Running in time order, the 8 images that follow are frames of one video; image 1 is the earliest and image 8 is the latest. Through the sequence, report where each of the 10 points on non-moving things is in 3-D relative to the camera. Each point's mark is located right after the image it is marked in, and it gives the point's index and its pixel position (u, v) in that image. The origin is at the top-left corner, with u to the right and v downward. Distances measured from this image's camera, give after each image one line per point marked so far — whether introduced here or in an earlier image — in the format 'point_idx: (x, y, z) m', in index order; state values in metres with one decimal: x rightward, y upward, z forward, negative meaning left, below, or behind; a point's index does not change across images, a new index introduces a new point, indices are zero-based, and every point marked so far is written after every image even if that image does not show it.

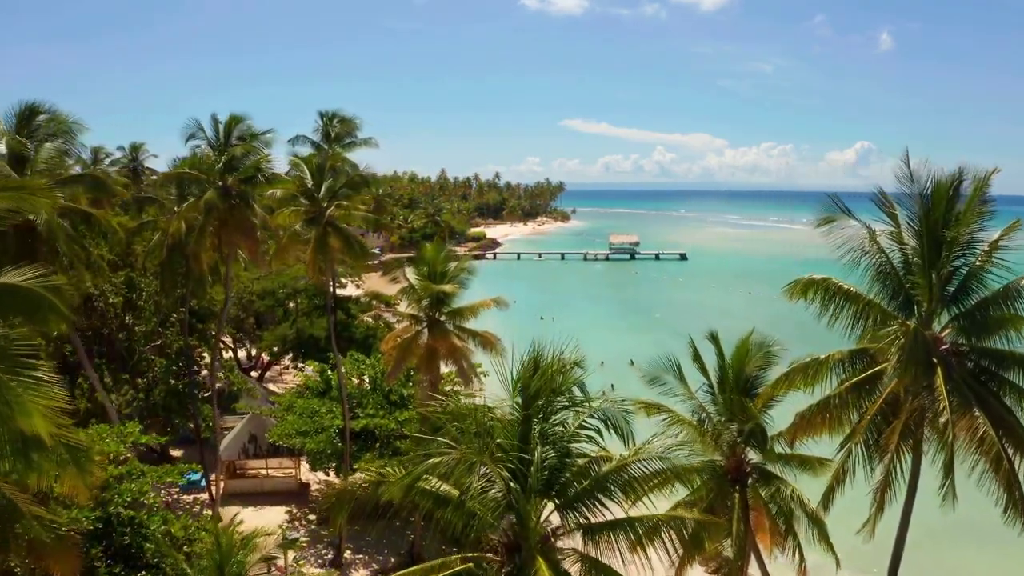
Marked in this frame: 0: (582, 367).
0: (+0.8, -0.9, +7.4) m
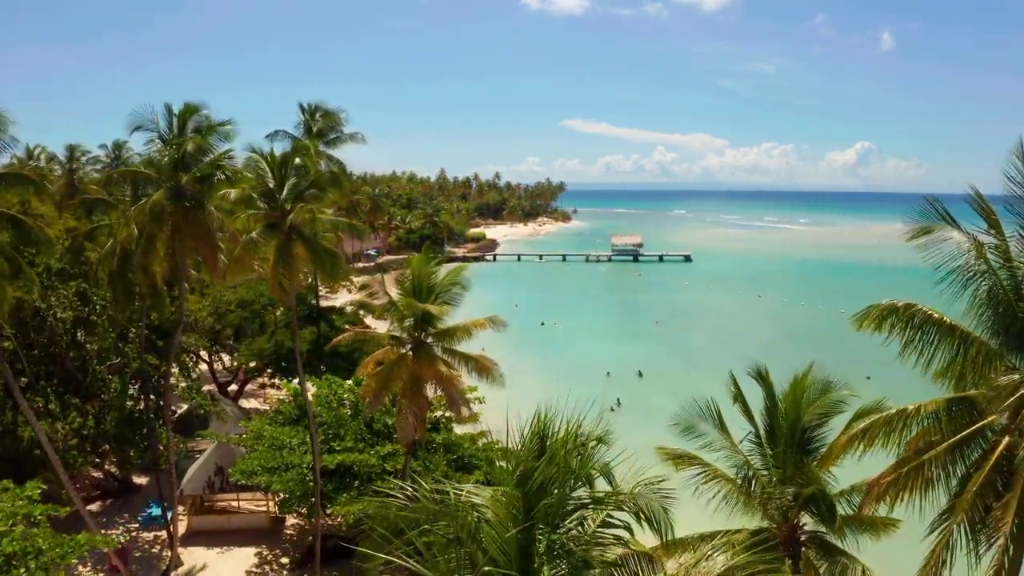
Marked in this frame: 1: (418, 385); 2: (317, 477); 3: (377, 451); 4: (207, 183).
0: (+0.7, -1.2, +5.2) m
1: (-1.8, -1.9, +13.0) m
2: (-4.1, -4.0, +14.1) m
3: (-3.0, -3.6, +14.9) m
4: (-6.3, +2.2, +13.9) m
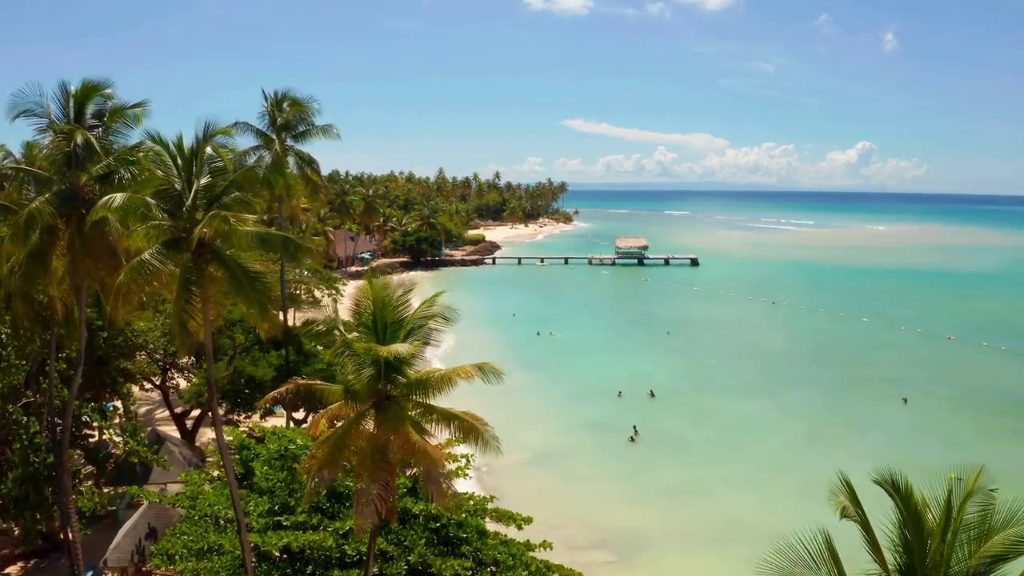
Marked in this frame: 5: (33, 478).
0: (+0.7, -1.7, +2.0) m
1: (-1.8, -2.4, +9.7) m
2: (-4.1, -4.5, +10.8) m
3: (-3.1, -4.1, +11.6) m
4: (-6.4, +1.7, +10.6) m
5: (-10.2, -4.0, +14.5) m
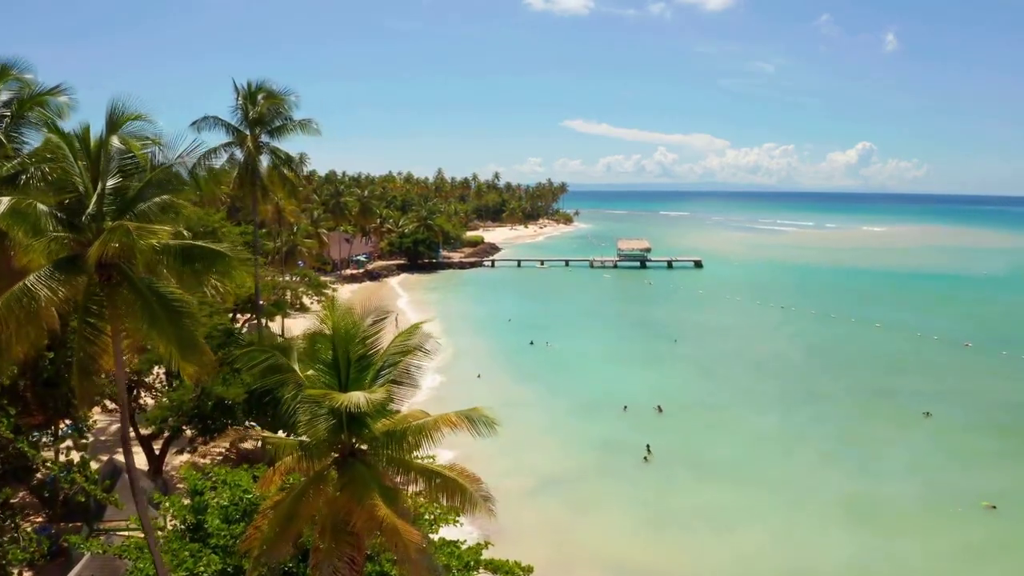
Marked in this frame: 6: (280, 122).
0: (+0.6, -2.1, +0.1) m
1: (-1.9, -2.7, +7.8) m
2: (-4.2, -4.8, +8.9) m
3: (-3.1, -4.5, +9.7) m
4: (-6.4, +1.3, +8.7) m
5: (-10.3, -4.4, +12.6) m
6: (-6.3, +4.5, +18.4) m
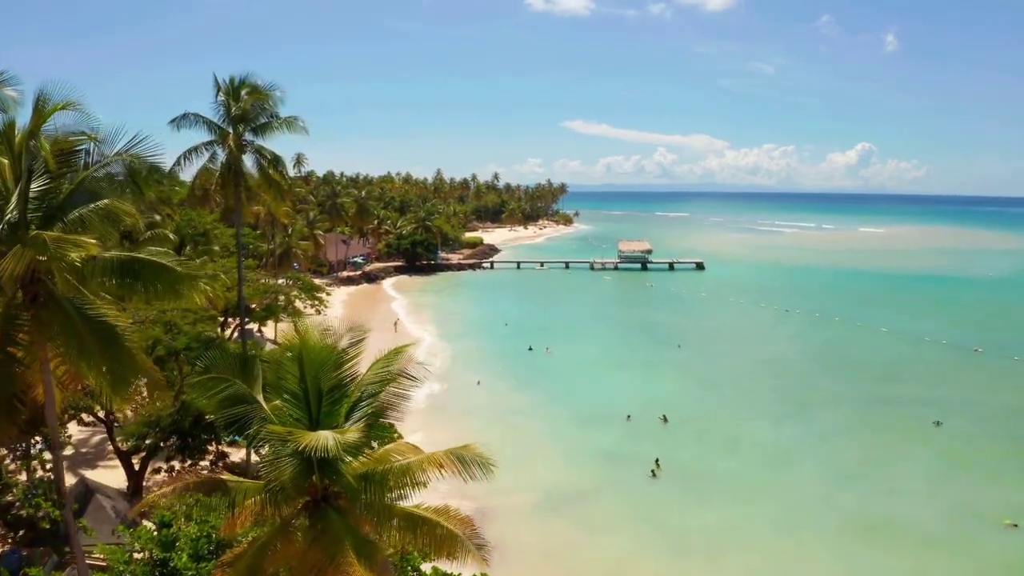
0: (+0.6, -2.2, -1.0) m
1: (-1.9, -2.9, +6.7) m
2: (-4.2, -5.0, +7.9) m
3: (-3.2, -4.6, +8.7) m
4: (-6.4, +1.2, +7.7) m
5: (-10.3, -4.5, +11.5) m
6: (-6.4, +4.3, +17.3) m
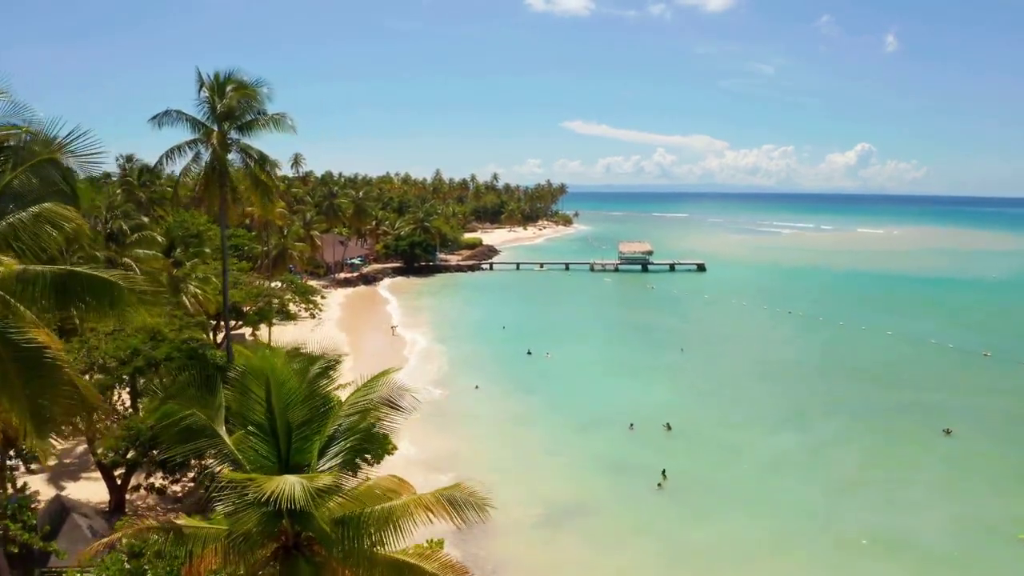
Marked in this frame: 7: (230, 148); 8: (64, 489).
0: (+0.6, -2.4, -1.8) m
1: (-1.9, -3.1, +5.9) m
2: (-4.2, -5.1, +7.0) m
3: (-3.2, -4.8, +7.8) m
4: (-6.5, +1.0, +6.8) m
5: (-10.3, -4.7, +10.7) m
6: (-6.4, +4.2, +16.5) m
7: (-6.9, +3.4, +16.4) m
8: (-13.1, -5.9, +19.8) m
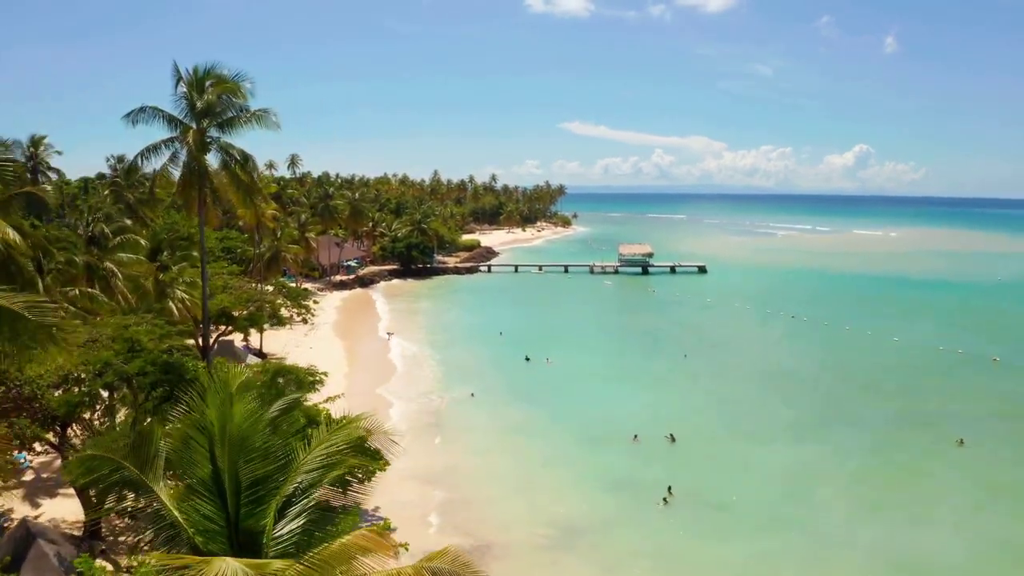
0: (+0.6, -2.6, -2.8) m
1: (-1.9, -3.3, +4.9) m
2: (-4.2, -5.3, +6.0) m
3: (-3.2, -5.0, +6.8) m
4: (-6.5, +0.8, +5.8) m
5: (-10.3, -4.9, +9.6) m
6: (-6.4, +4.0, +15.4) m
7: (-6.9, +3.2, +15.4) m
8: (-13.2, -6.1, +18.7) m
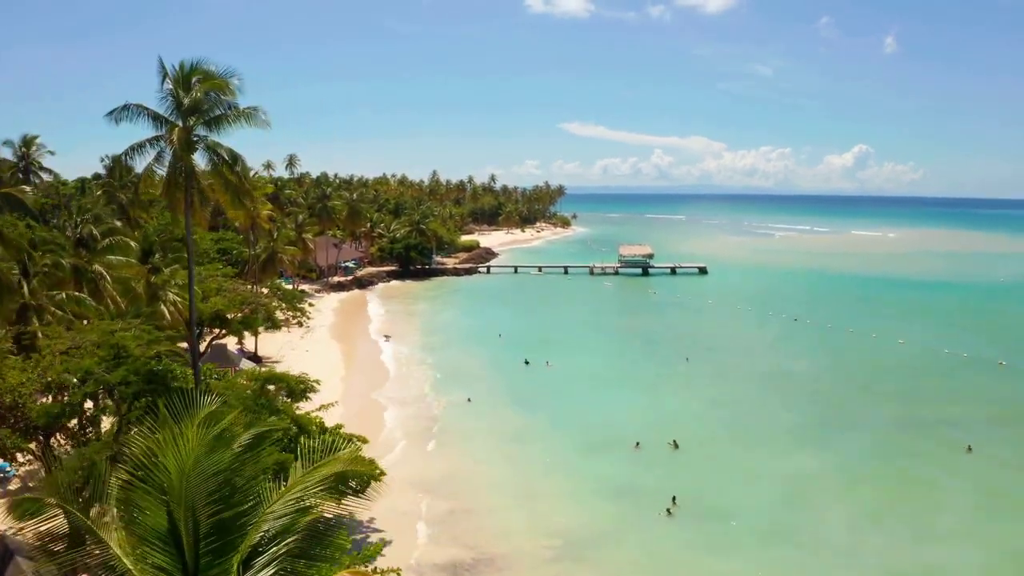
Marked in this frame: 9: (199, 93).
0: (+0.6, -2.7, -3.4) m
1: (-1.9, -3.4, +4.3) m
2: (-4.2, -5.4, +5.4) m
3: (-3.2, -5.1, +6.2) m
4: (-6.5, +0.7, +5.2) m
5: (-10.3, -5.0, +9.0) m
6: (-6.4, +3.9, +14.8) m
7: (-6.9, +3.1, +14.8) m
8: (-13.2, -6.2, +18.1) m
9: (-6.8, +4.2, +14.6) m
